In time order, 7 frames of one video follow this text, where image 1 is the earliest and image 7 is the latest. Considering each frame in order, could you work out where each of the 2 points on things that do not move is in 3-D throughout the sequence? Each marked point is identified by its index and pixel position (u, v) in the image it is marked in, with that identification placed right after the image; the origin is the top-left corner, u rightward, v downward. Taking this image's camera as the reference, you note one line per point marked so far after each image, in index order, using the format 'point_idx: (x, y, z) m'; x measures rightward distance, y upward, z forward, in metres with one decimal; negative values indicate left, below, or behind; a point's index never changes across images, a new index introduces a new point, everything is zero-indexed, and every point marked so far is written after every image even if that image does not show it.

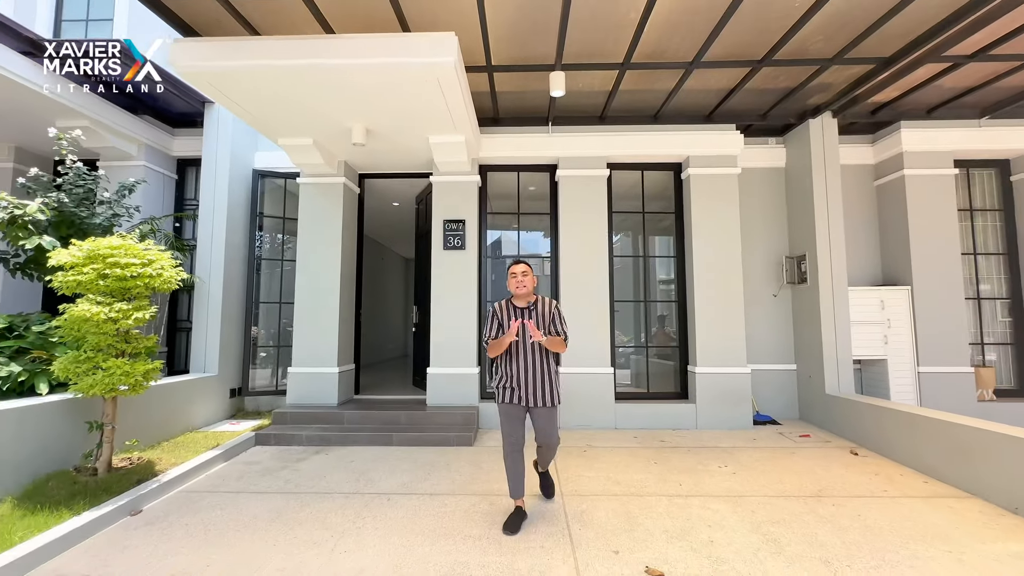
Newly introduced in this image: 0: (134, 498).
0: (-2.4, -1.4, +2.9) m
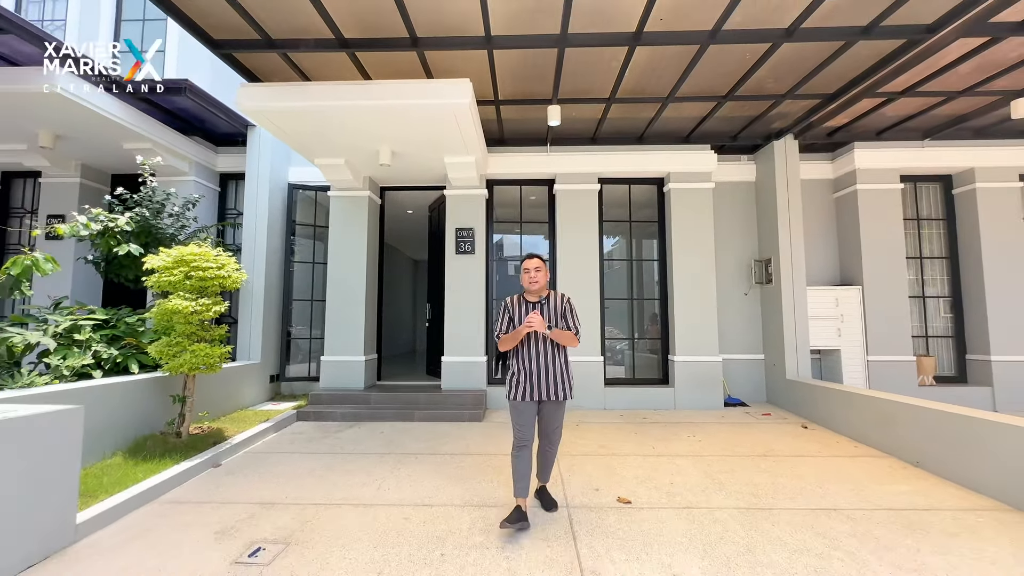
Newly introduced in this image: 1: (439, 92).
0: (-2.4, -1.4, +3.7) m
1: (-0.6, +1.7, +4.0) m
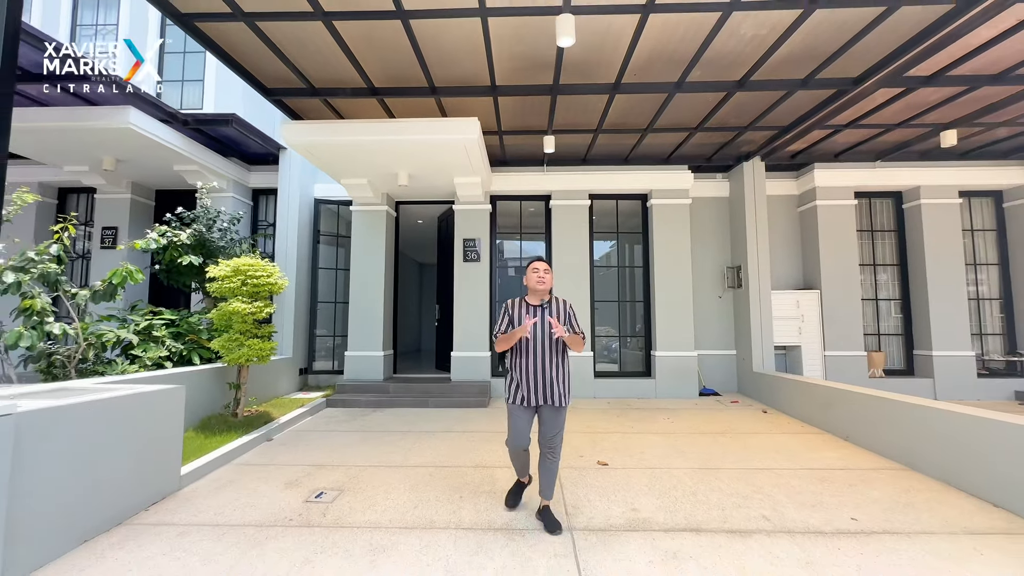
0: (-2.4, -1.4, +4.4) m
1: (-0.6, +1.7, +4.7) m
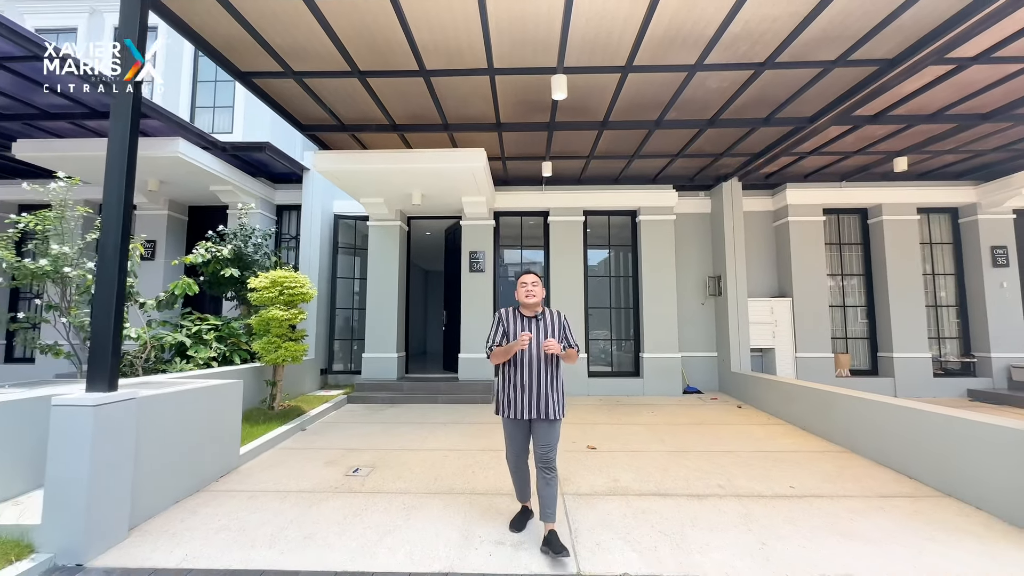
0: (-2.4, -1.5, +5.1) m
1: (-0.6, +1.6, +5.4) m
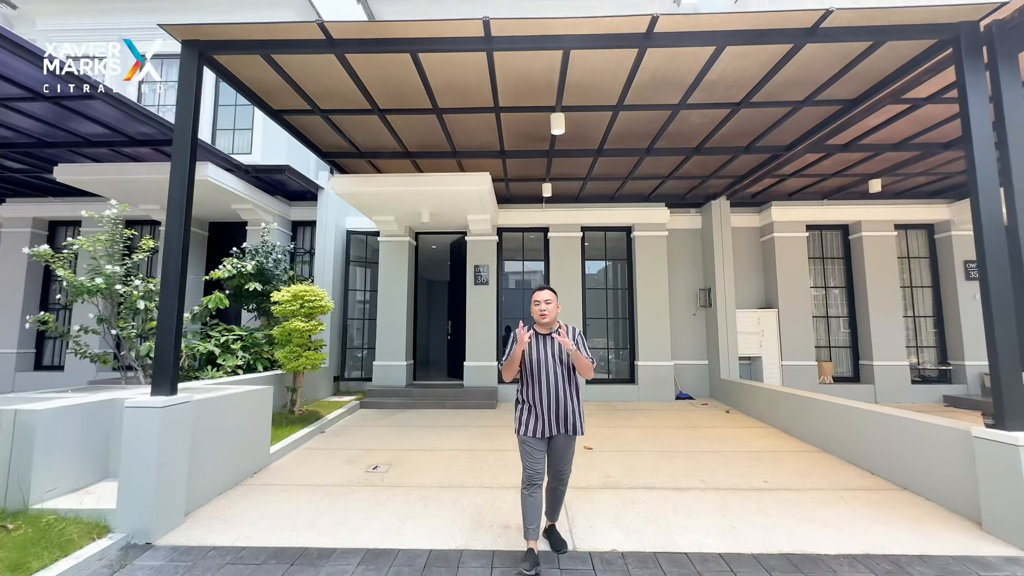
0: (-2.3, -1.7, +5.5) m
1: (-0.6, +1.4, +5.9) m
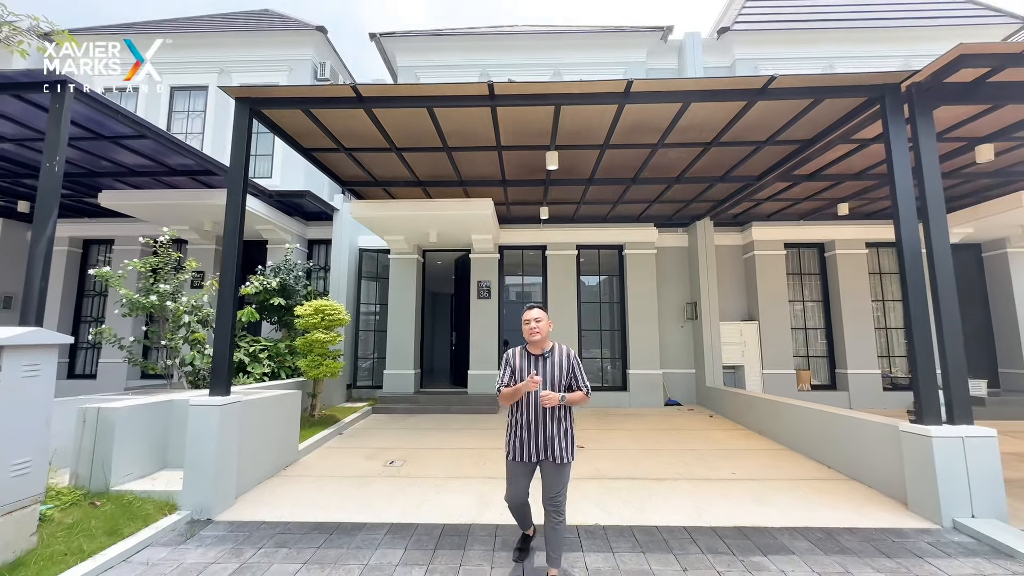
0: (-2.3, -1.9, +6.1) m
1: (-0.6, +1.2, +6.5) m
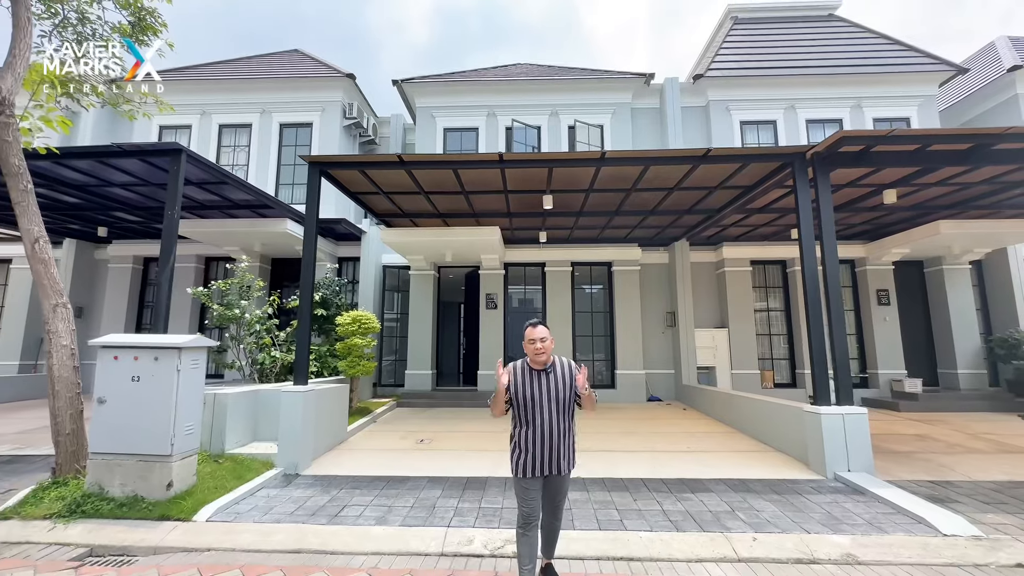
0: (-2.3, -2.1, +7.4) m
1: (-0.5, +1.0, +7.8) m
